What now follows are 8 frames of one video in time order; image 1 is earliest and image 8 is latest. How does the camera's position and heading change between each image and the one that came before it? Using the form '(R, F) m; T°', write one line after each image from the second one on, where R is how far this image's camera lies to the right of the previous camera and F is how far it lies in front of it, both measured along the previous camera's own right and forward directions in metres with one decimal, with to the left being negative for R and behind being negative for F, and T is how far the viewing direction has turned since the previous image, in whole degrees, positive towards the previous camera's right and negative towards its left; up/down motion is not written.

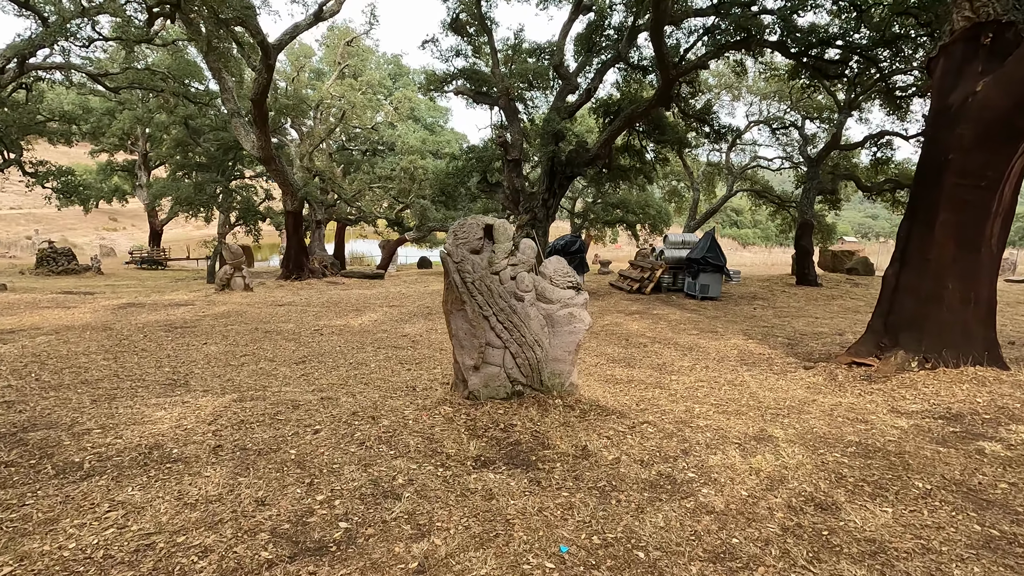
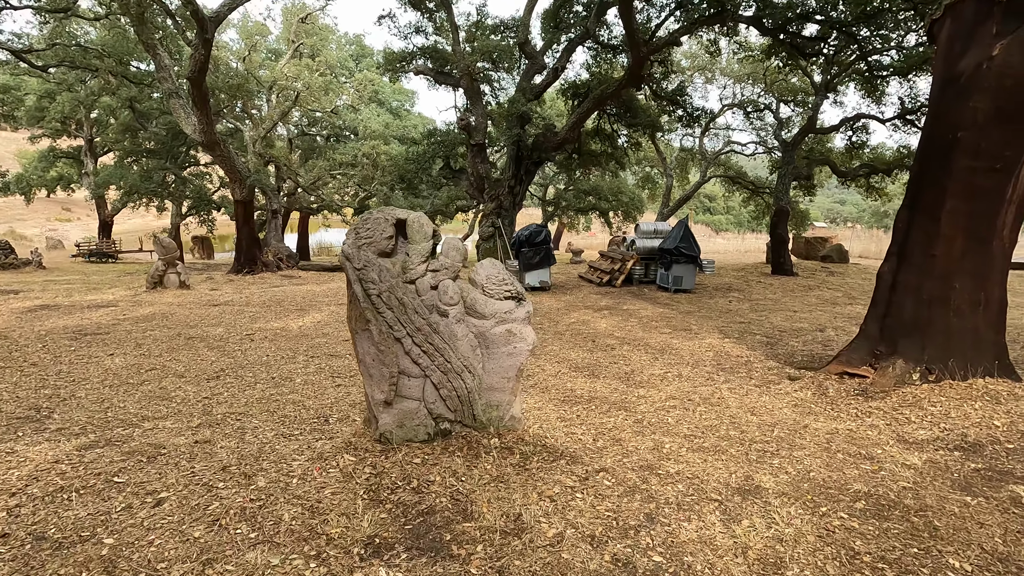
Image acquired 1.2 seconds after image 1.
(+0.3, +0.7) m; +2°
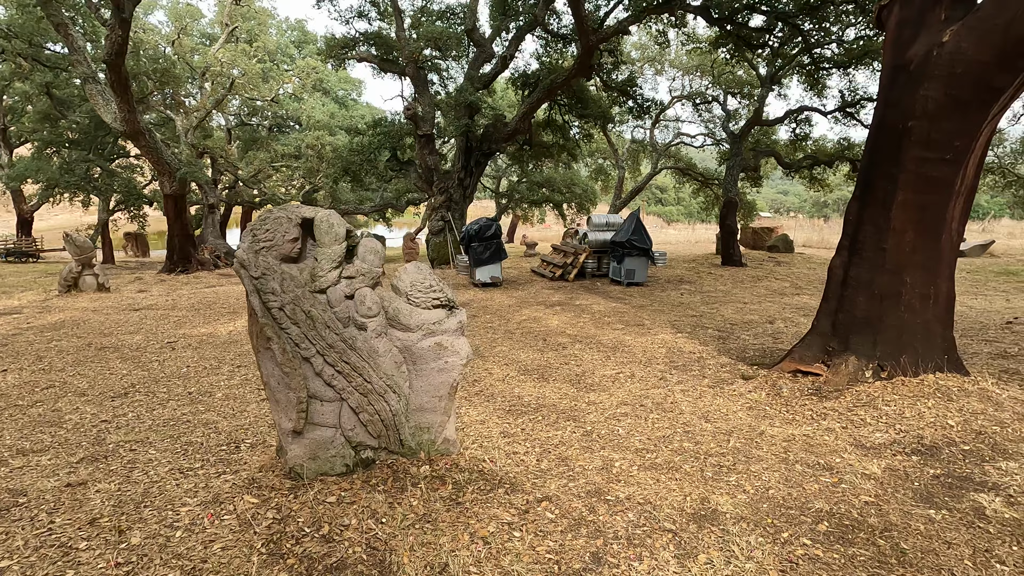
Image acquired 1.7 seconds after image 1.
(+0.1, +0.3) m; +5°
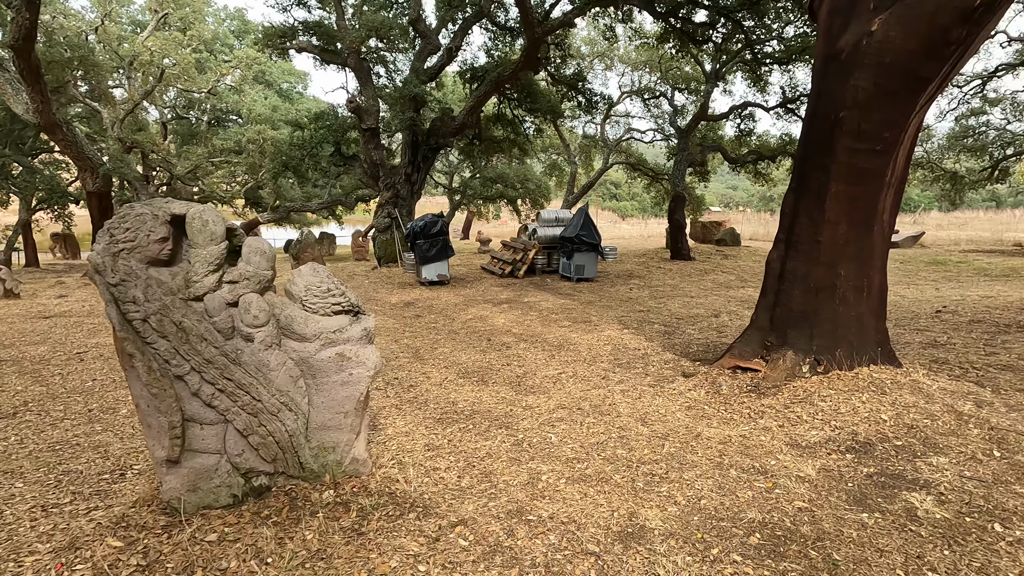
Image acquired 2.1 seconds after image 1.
(+0.2, +0.2) m; +4°
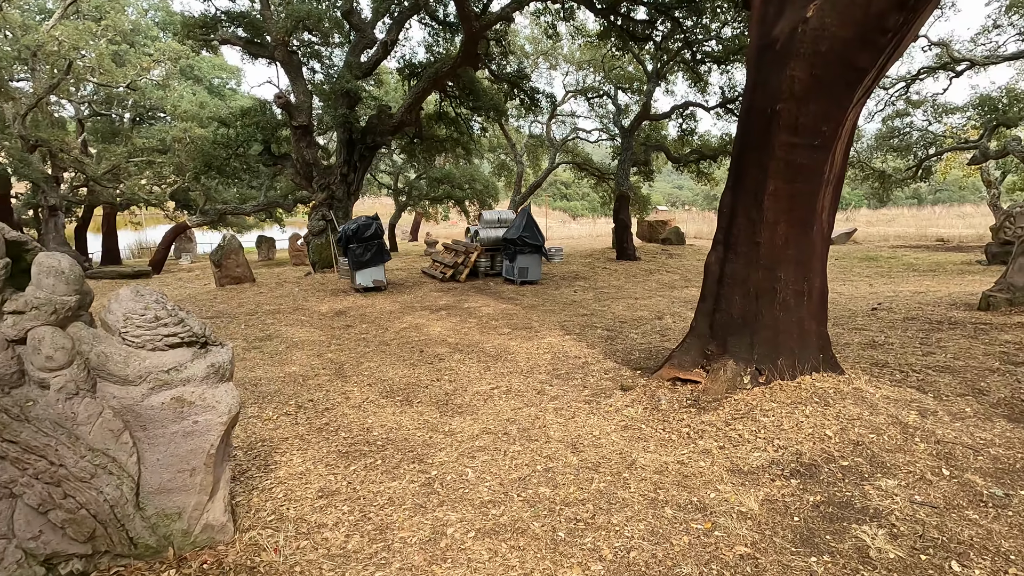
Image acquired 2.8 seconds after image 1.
(+0.2, +0.4) m; +5°
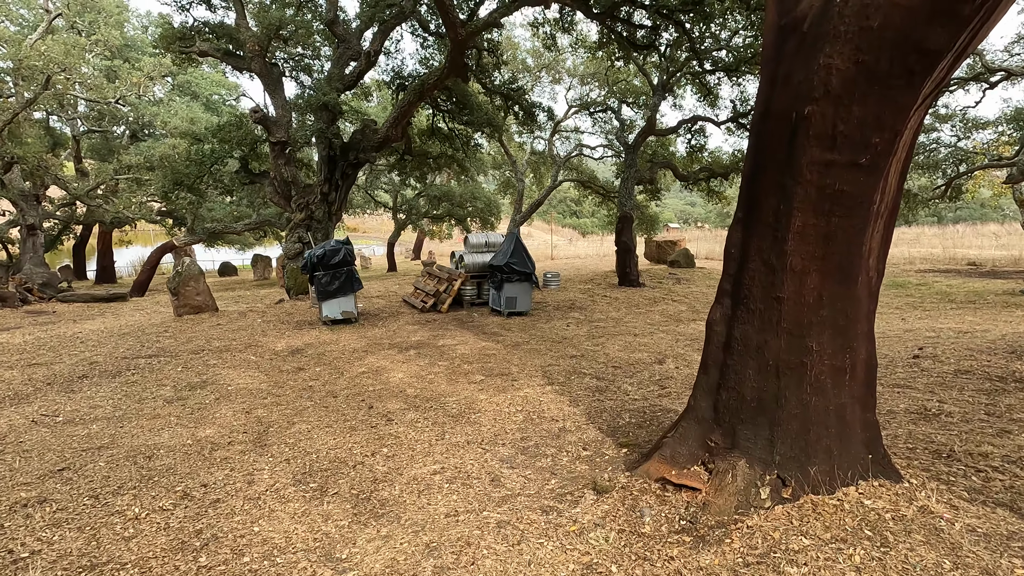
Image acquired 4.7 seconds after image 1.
(+0.4, +0.9) m; -1°
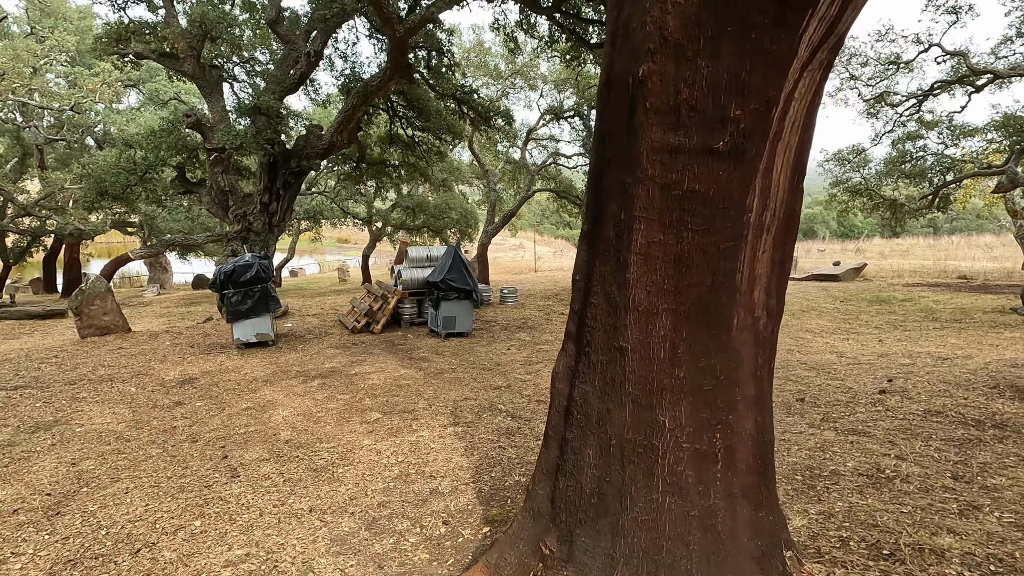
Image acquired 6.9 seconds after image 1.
(+0.9, +0.8) m; 0°
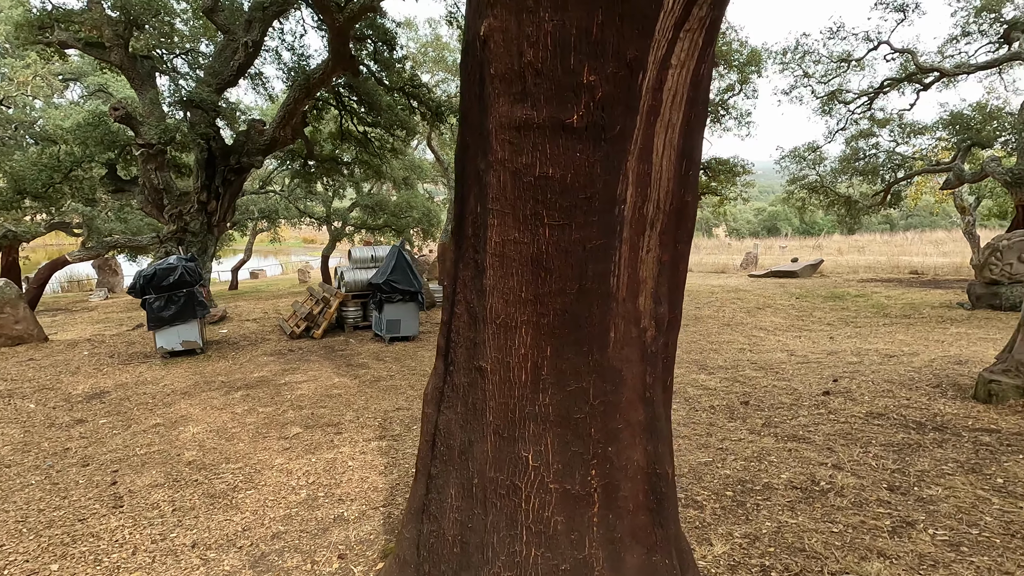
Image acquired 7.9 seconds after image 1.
(+0.4, +0.3) m; +3°
